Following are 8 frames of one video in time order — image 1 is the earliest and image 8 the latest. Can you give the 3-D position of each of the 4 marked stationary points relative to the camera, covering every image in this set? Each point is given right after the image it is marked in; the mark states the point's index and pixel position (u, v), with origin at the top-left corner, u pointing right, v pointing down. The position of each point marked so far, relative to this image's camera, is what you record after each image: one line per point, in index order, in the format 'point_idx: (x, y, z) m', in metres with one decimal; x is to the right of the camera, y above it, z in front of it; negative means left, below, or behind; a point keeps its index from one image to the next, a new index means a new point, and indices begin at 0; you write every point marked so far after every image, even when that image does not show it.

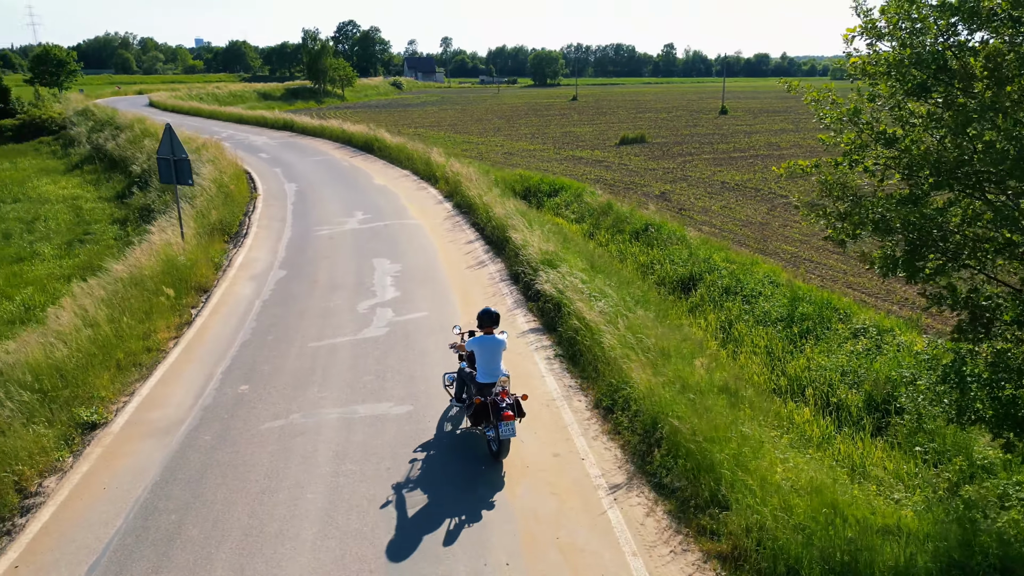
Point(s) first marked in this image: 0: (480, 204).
0: (-0.6, +1.6, +13.9) m
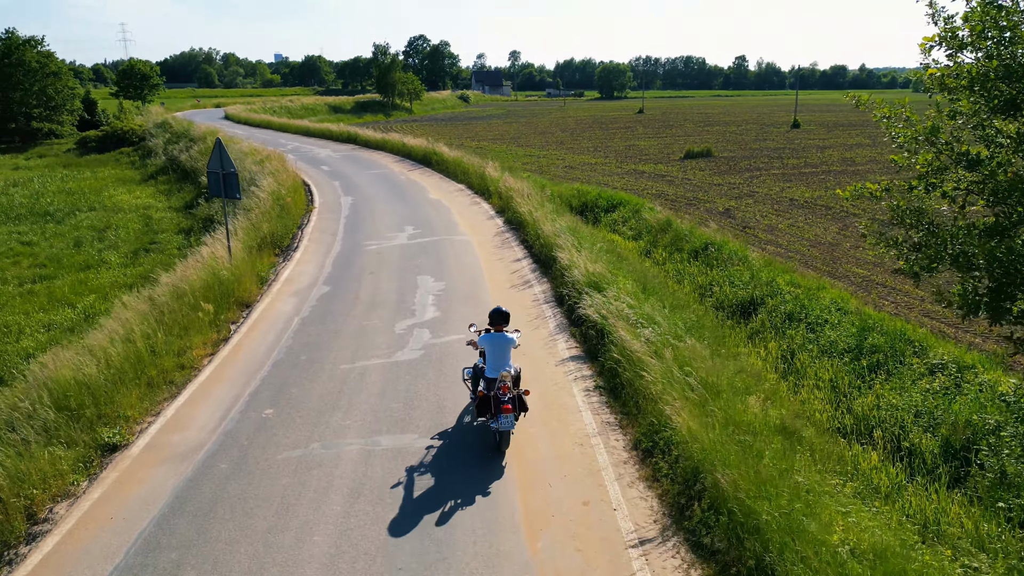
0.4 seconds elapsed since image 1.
0: (+0.4, +1.3, +13.5) m
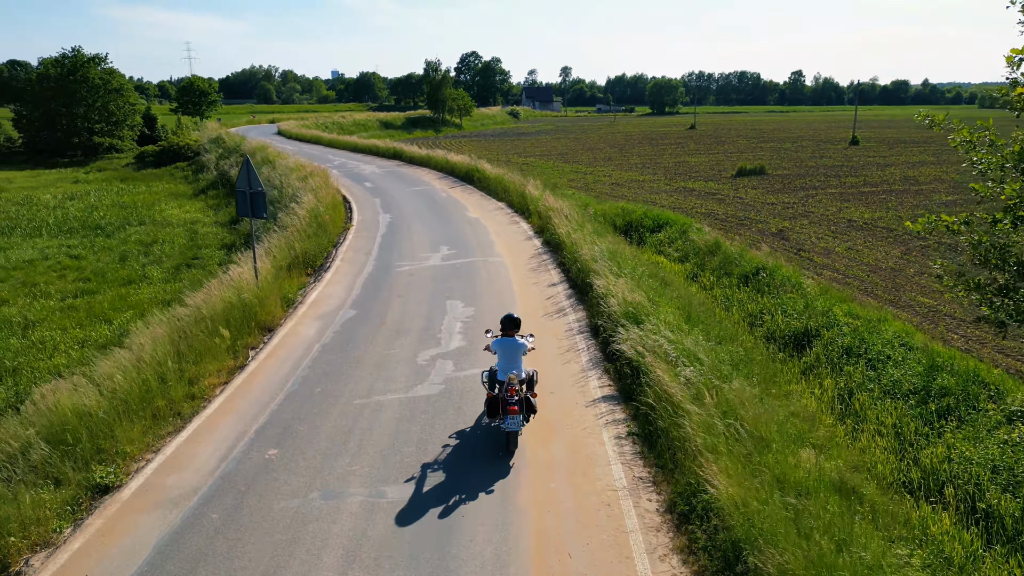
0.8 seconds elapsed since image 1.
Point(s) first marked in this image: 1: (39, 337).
0: (+1.0, +0.8, +12.9) m
1: (-9.3, -1.0, +14.5) m
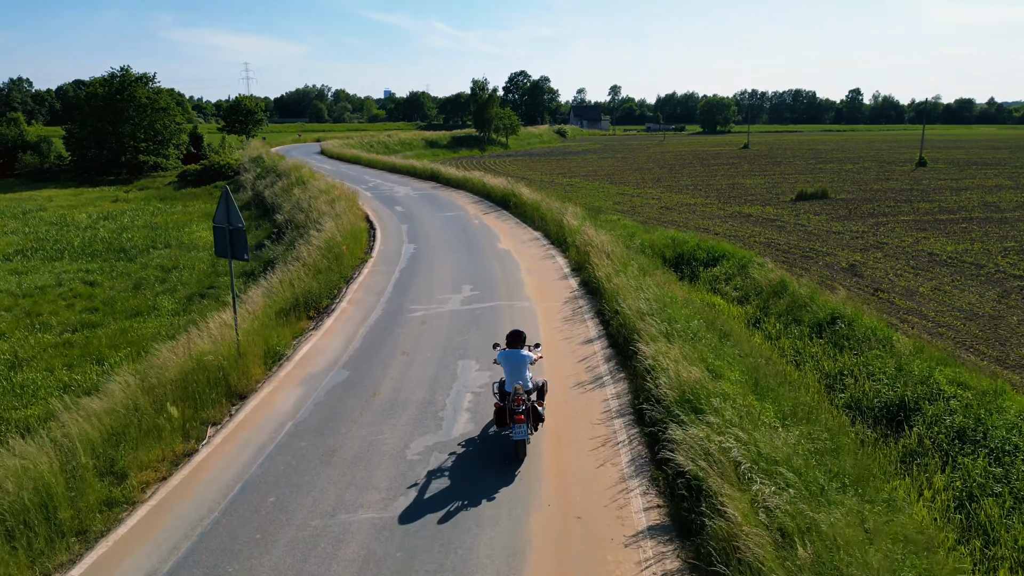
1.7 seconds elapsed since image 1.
0: (+1.5, 0.0, +10.9) m
1: (-8.8, -1.6, +13.1) m
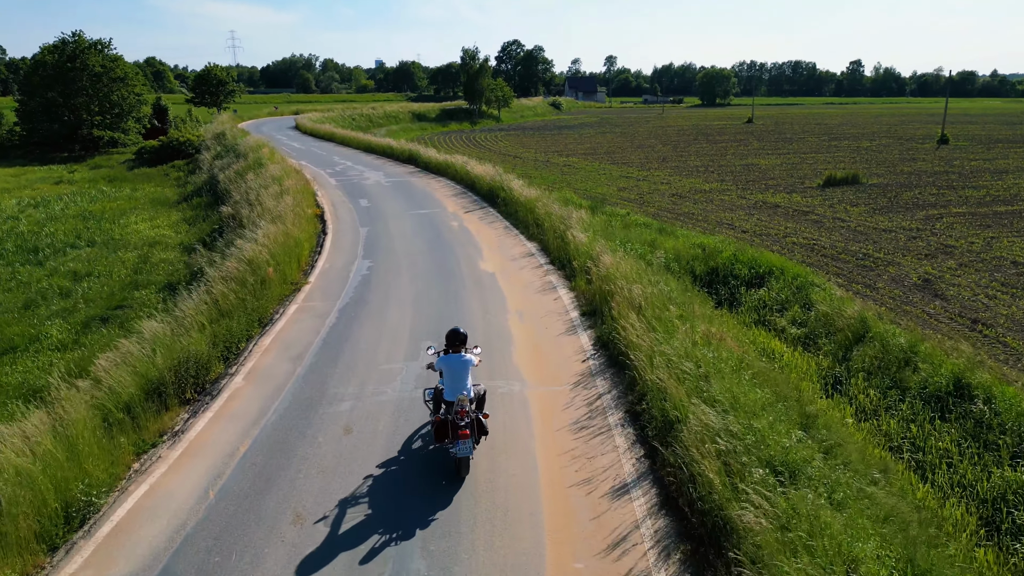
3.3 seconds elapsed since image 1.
0: (+1.3, -0.7, +6.9) m
1: (-9.0, -2.3, +9.1) m
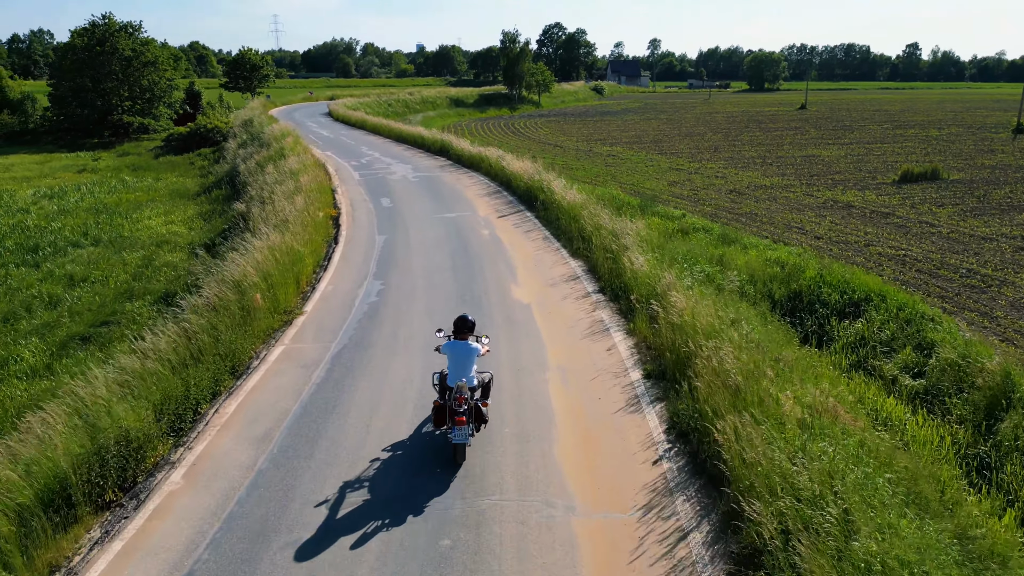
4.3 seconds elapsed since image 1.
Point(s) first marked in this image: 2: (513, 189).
0: (+1.5, -1.3, +4.5) m
1: (-8.6, -2.7, +7.3) m
2: (+0.1, +2.4, +17.4) m
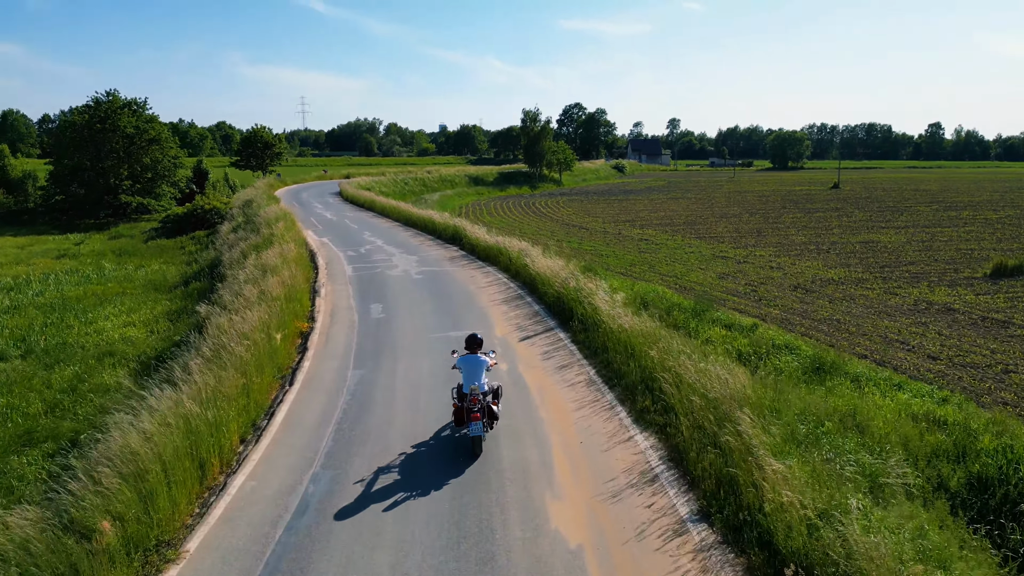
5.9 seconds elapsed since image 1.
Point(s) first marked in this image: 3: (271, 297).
0: (+1.7, -2.5, +0.3) m
1: (-8.4, -4.1, +3.1) m
2: (+0.6, -0.1, +13.5) m
3: (-4.2, -0.4, +12.1) m
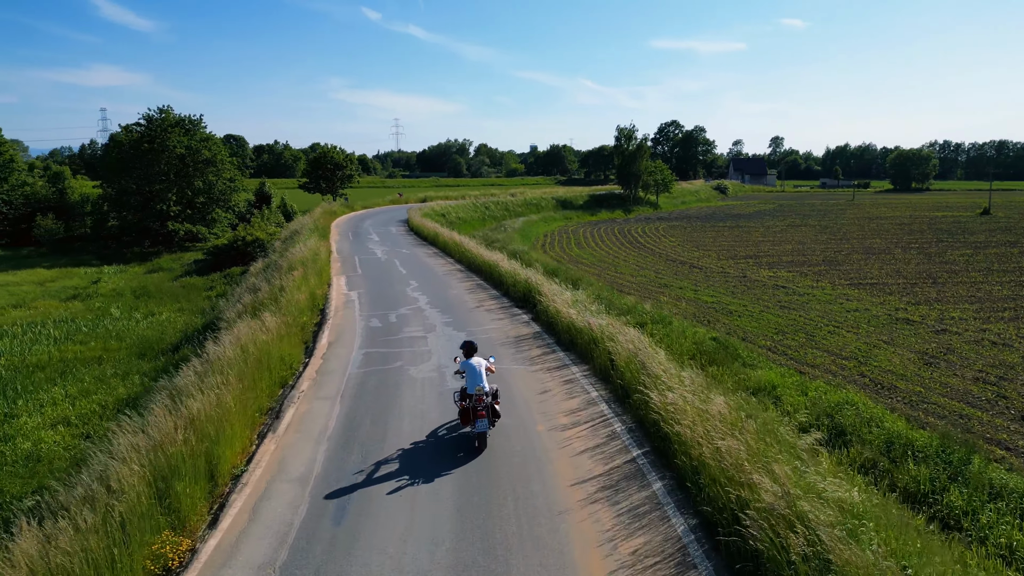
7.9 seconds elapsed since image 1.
0: (+1.0, -3.7, -6.9) m
1: (-8.7, -5.2, -2.9) m
2: (+1.5, -1.7, +6.4) m
3: (-3.4, -1.9, +5.5) m
